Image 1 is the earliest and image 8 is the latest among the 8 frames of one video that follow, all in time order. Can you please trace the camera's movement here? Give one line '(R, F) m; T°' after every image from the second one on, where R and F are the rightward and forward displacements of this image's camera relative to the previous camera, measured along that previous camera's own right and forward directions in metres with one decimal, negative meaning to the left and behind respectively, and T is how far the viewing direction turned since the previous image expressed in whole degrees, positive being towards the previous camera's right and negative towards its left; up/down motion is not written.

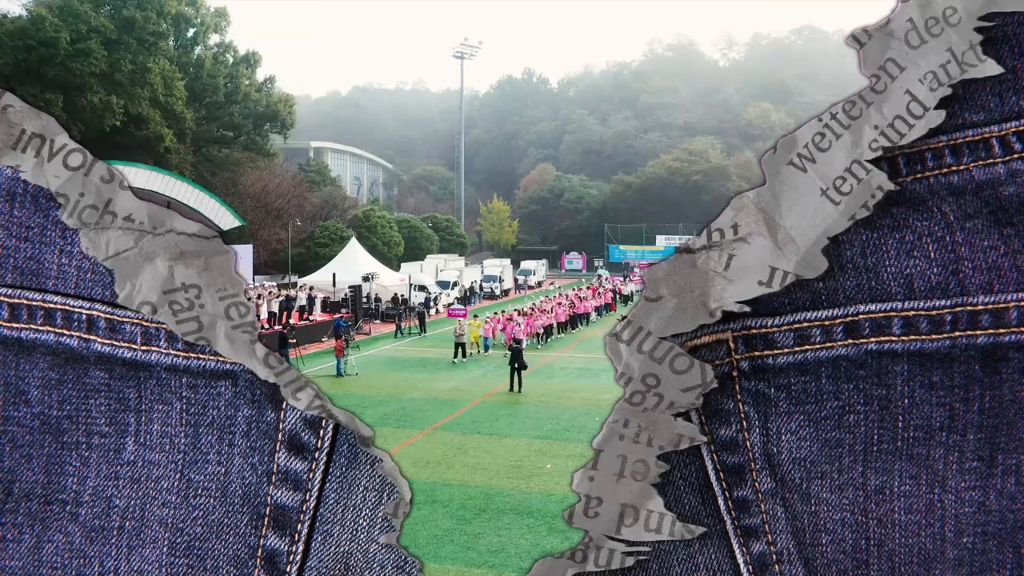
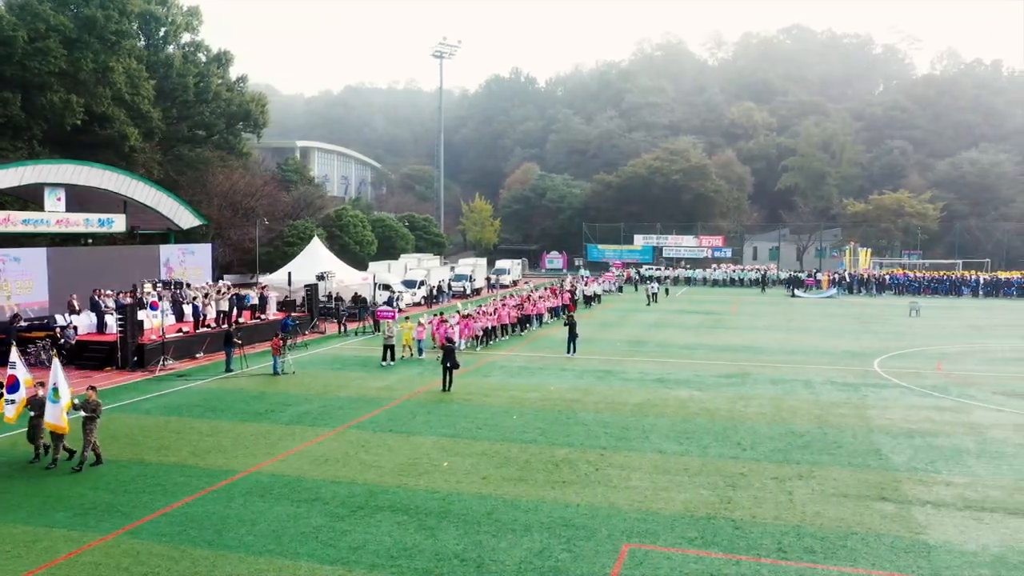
(+1.6, -0.1) m; 0°
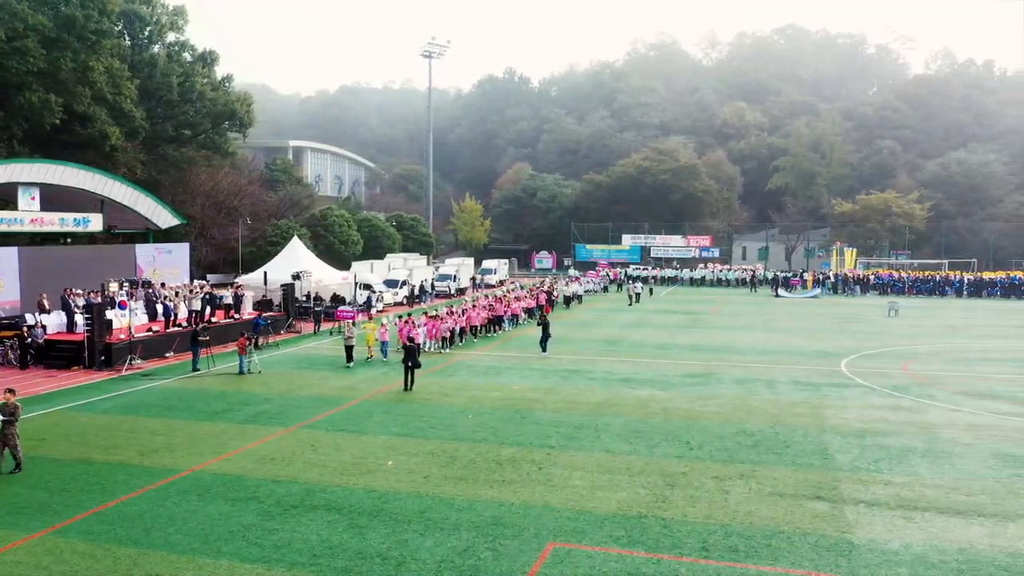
(+0.9, 0.0) m; 0°
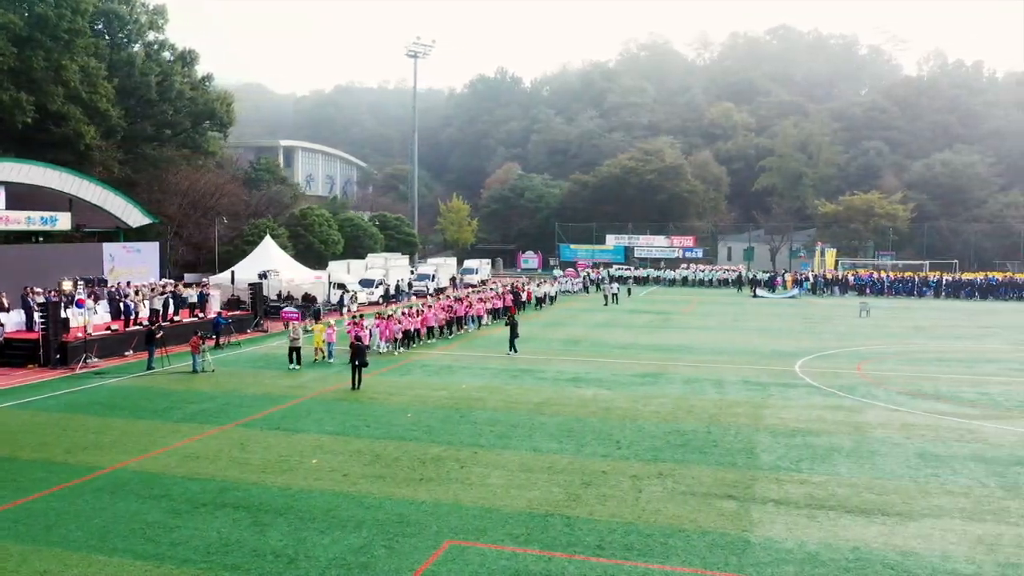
(+1.2, 0.0) m; 0°
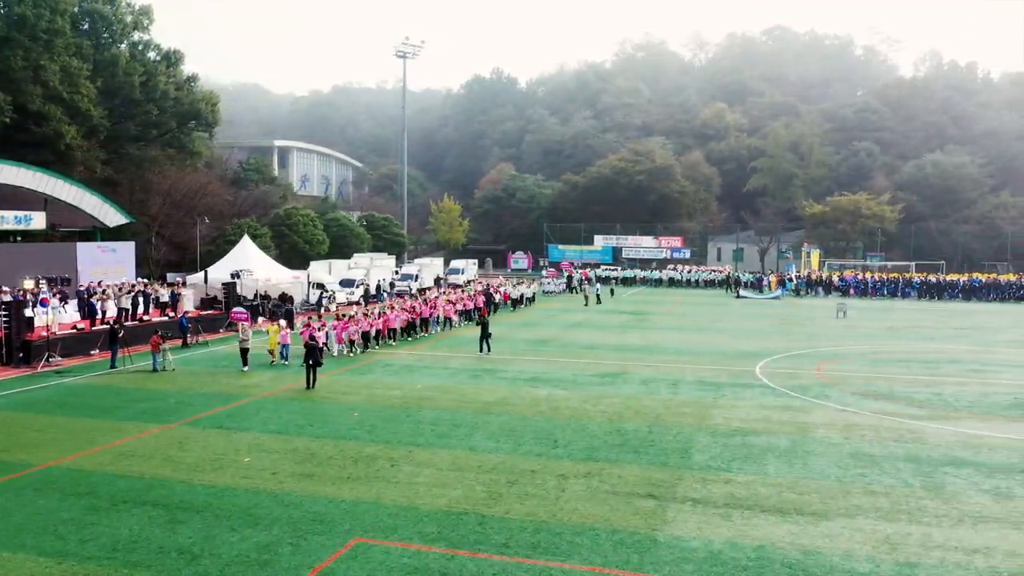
(+1.1, 0.0) m; 0°
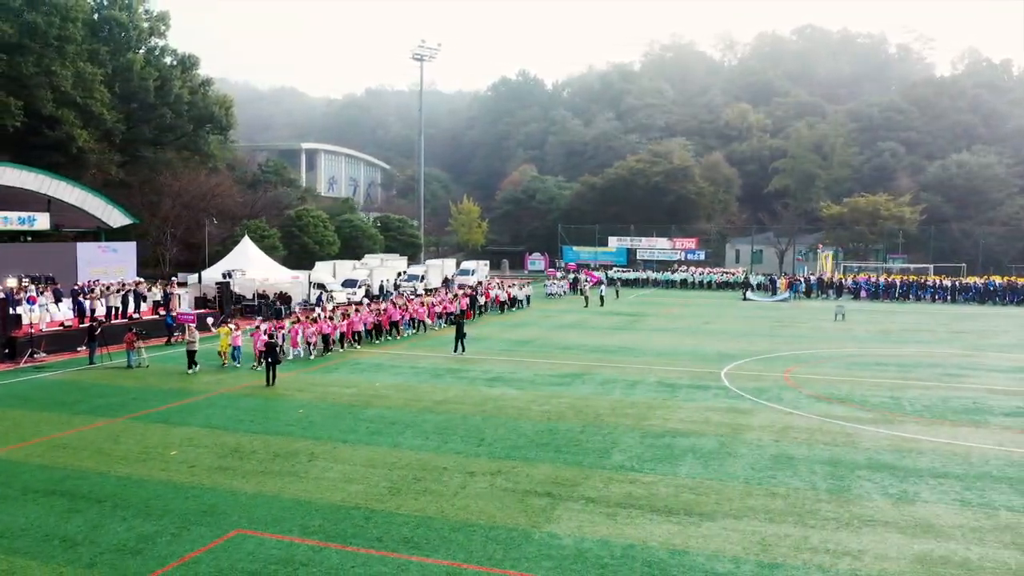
(+2.0, -0.1) m; -3°
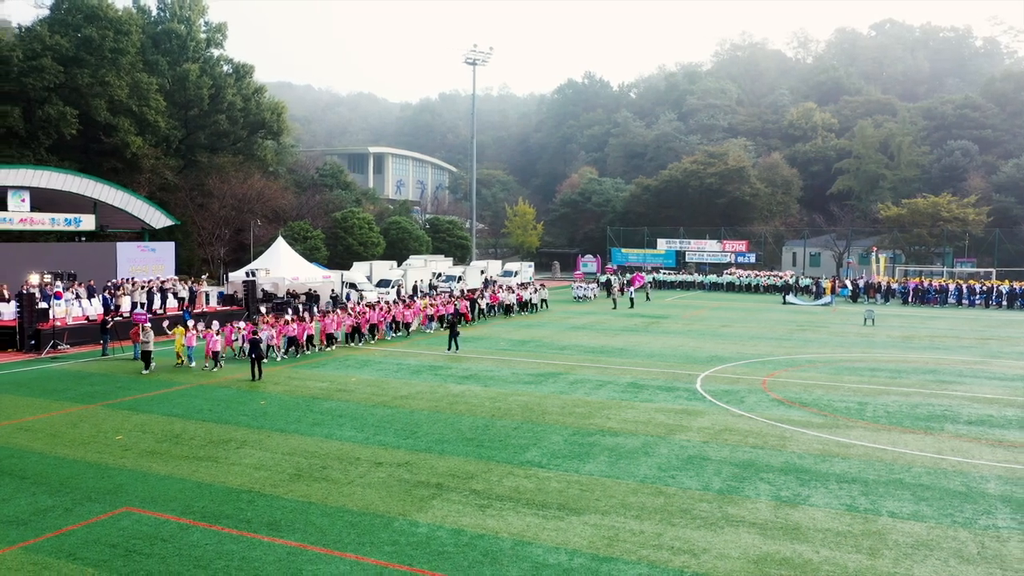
(+2.8, -0.2) m; -6°
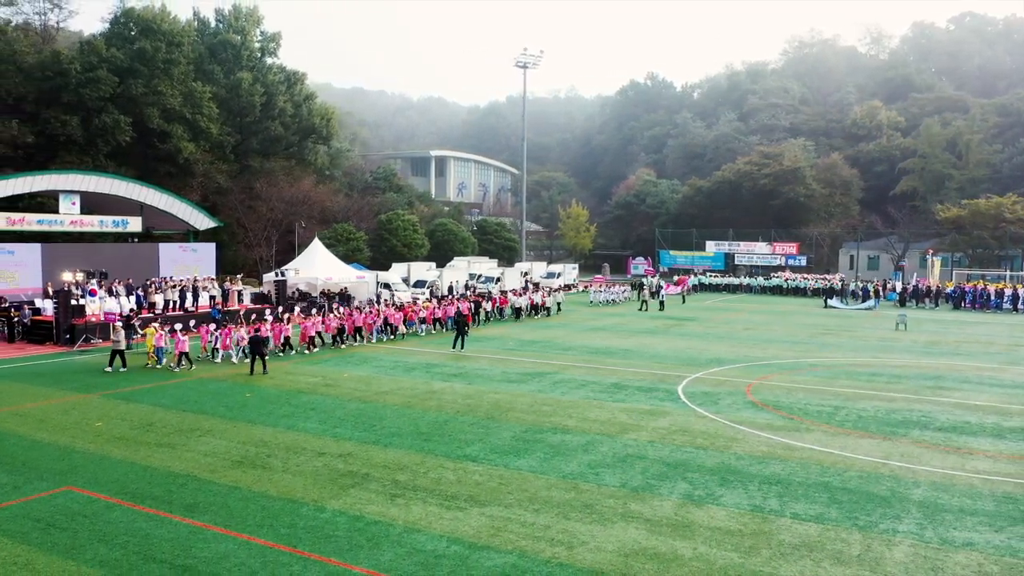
(+2.3, -0.2) m; -5°
